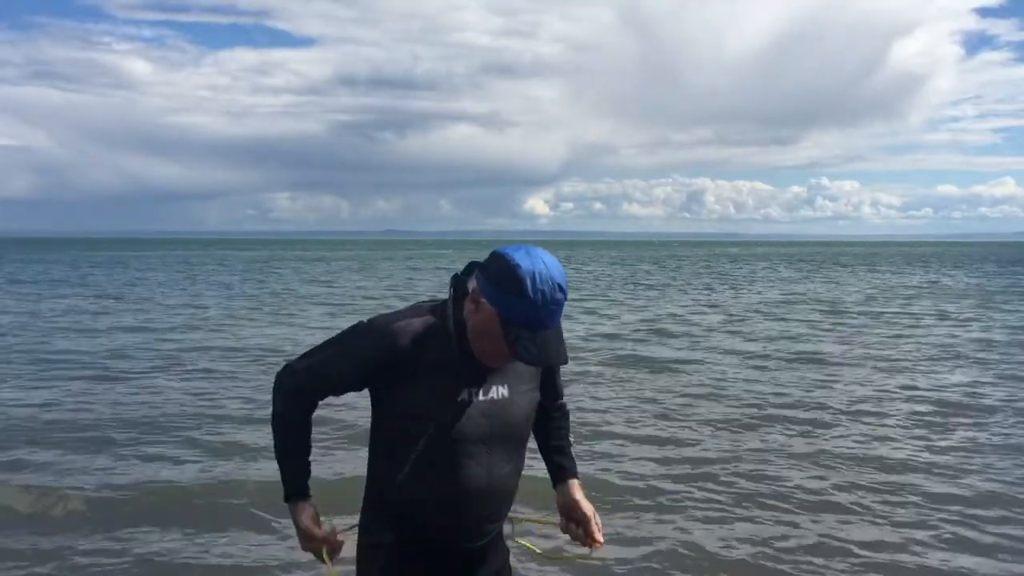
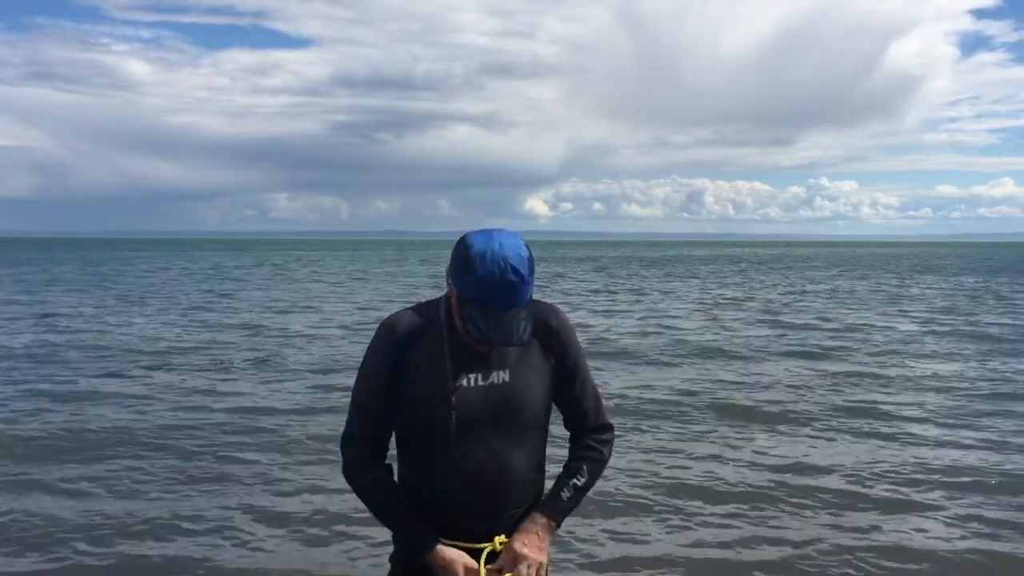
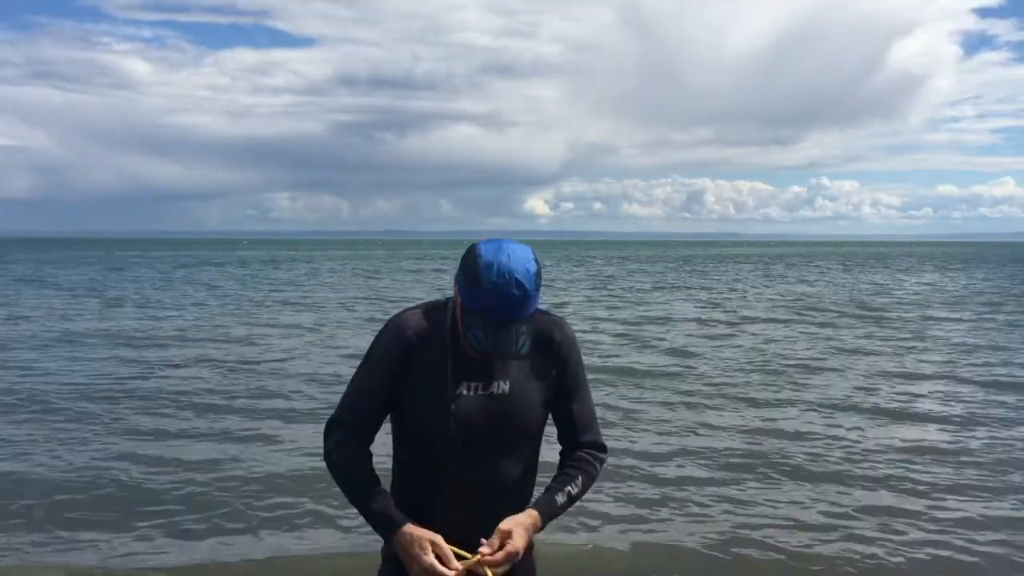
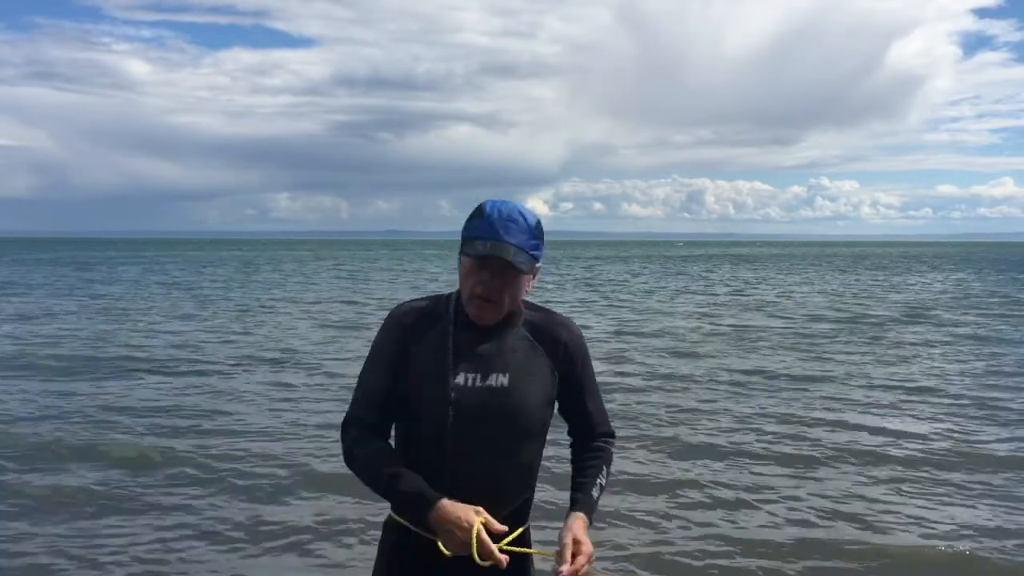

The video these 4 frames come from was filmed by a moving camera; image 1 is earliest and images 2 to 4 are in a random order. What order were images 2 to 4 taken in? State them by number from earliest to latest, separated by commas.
3, 4, 2
